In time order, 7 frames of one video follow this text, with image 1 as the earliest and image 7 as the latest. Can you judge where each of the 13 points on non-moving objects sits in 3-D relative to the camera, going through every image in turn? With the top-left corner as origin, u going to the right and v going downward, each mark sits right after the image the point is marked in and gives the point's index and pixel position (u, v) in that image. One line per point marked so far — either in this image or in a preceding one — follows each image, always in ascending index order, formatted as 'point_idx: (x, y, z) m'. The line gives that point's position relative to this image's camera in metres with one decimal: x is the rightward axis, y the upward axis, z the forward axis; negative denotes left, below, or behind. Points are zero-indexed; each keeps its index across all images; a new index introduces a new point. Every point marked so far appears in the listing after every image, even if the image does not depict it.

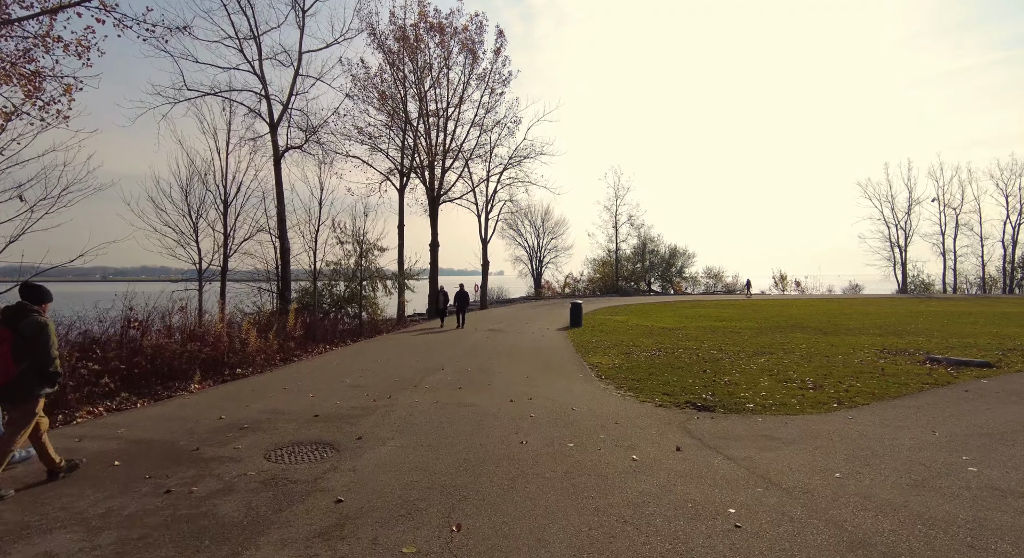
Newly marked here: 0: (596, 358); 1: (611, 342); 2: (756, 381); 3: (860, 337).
0: (+2.2, -2.0, +12.8) m
1: (+3.2, -2.1, +16.3) m
2: (+4.8, -2.0, +9.9) m
3: (+11.9, -2.0, +17.4) m
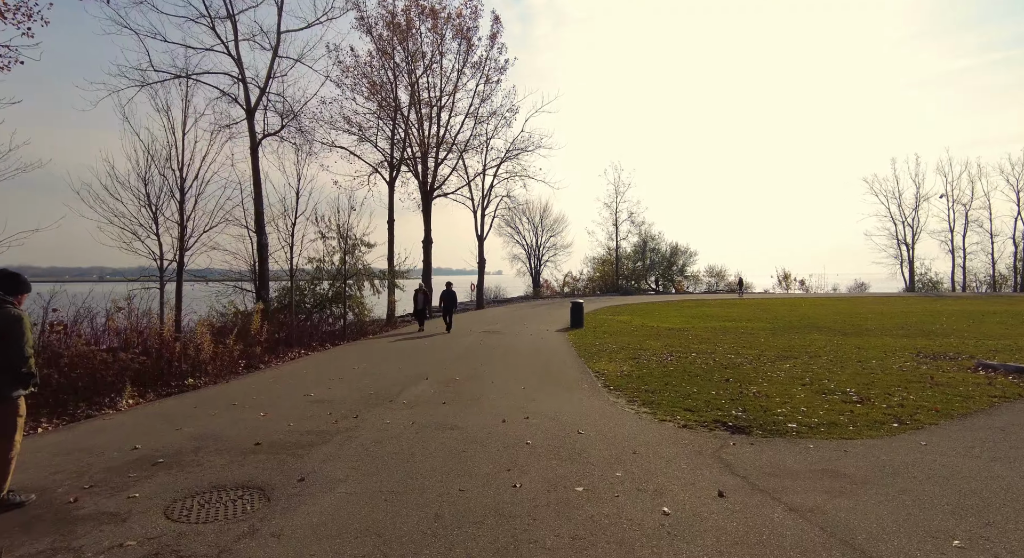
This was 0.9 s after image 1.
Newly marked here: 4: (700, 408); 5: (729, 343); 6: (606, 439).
0: (+2.1, -2.0, +11.5) m
1: (+3.1, -2.0, +14.9) m
2: (+4.7, -1.9, +8.5) m
3: (+11.8, -1.9, +16.0) m
4: (+2.8, -1.9, +7.5) m
5: (+6.7, -2.0, +15.7) m
6: (+1.1, -1.8, +5.8) m
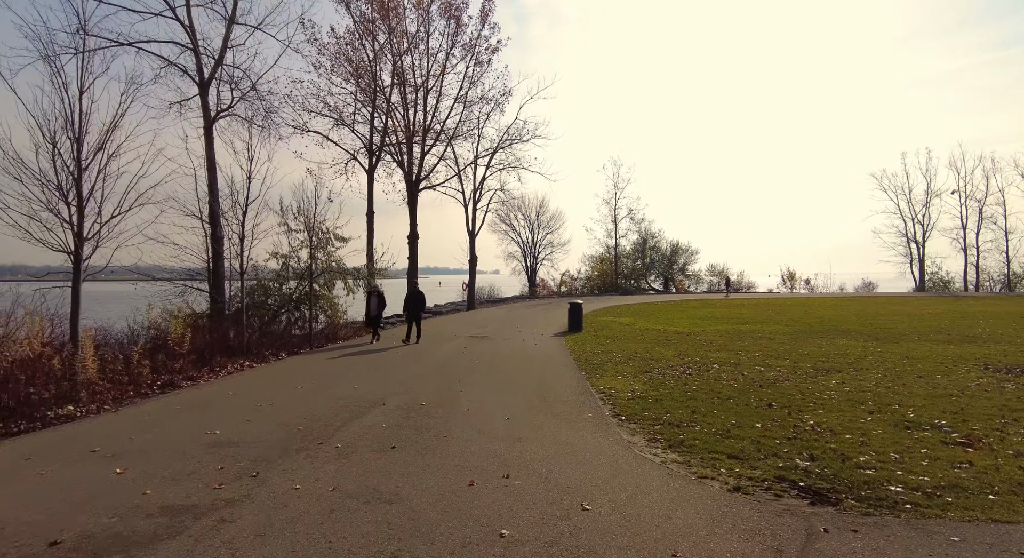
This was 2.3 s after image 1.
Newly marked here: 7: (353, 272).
0: (+1.8, -1.9, +9.3) m
1: (+2.8, -1.9, +12.8) m
2: (+4.4, -1.8, +6.4) m
3: (+11.5, -1.8, +14.0) m
4: (+2.5, -1.9, +5.4) m
5: (+6.4, -1.9, +13.6) m
6: (+0.8, -1.8, +3.7) m
7: (-6.2, +0.2, +19.4) m
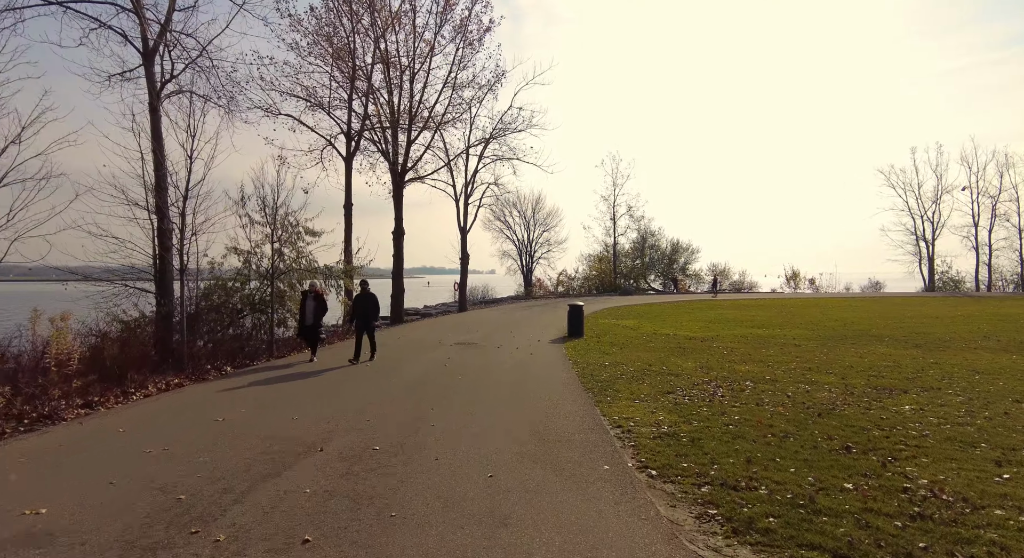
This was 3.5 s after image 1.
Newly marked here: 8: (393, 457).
0: (+1.6, -1.9, +7.3) m
1: (+2.6, -1.9, +10.8) m
2: (+4.3, -1.8, +4.4) m
3: (+11.3, -1.8, +12.0) m
4: (+2.4, -1.8, +3.4) m
5: (+6.2, -1.9, +11.6) m
6: (+0.7, -1.8, +1.7) m
7: (-6.4, +0.2, +17.3) m
8: (-1.3, -1.9, +5.4) m
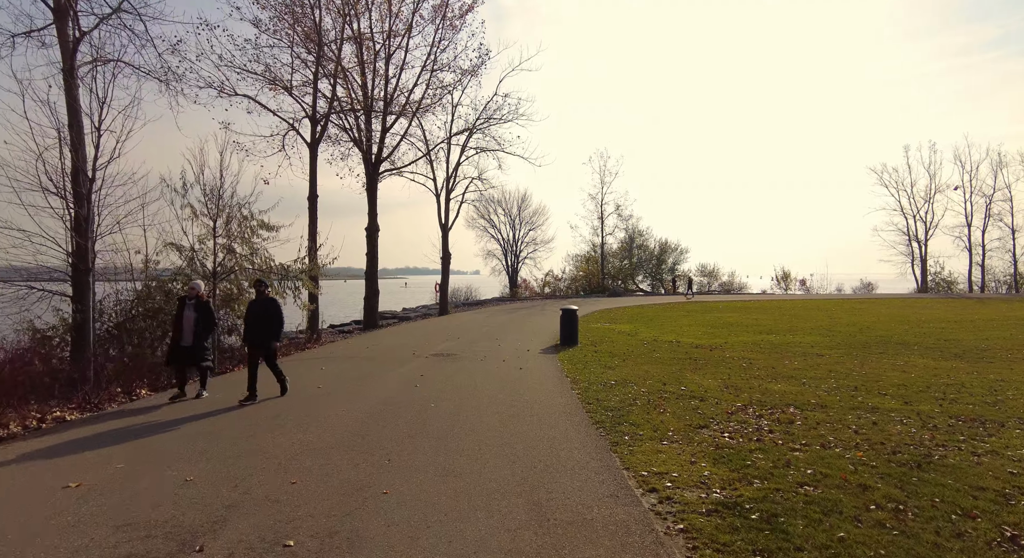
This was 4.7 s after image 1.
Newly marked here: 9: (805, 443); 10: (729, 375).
0: (+1.5, -1.9, +5.4) m
1: (+2.4, -1.9, +8.9) m
2: (+4.2, -1.8, +2.6) m
3: (+11.0, -1.8, +10.4) m
4: (+2.4, -1.8, +1.5) m
5: (+5.9, -1.9, +9.8) m
6: (+0.8, -1.8, -0.3) m
7: (-6.9, +0.2, +15.1) m
8: (-1.3, -1.9, +3.3) m
9: (+3.4, -1.9, +6.0) m
10: (+4.4, -1.9, +10.4) m
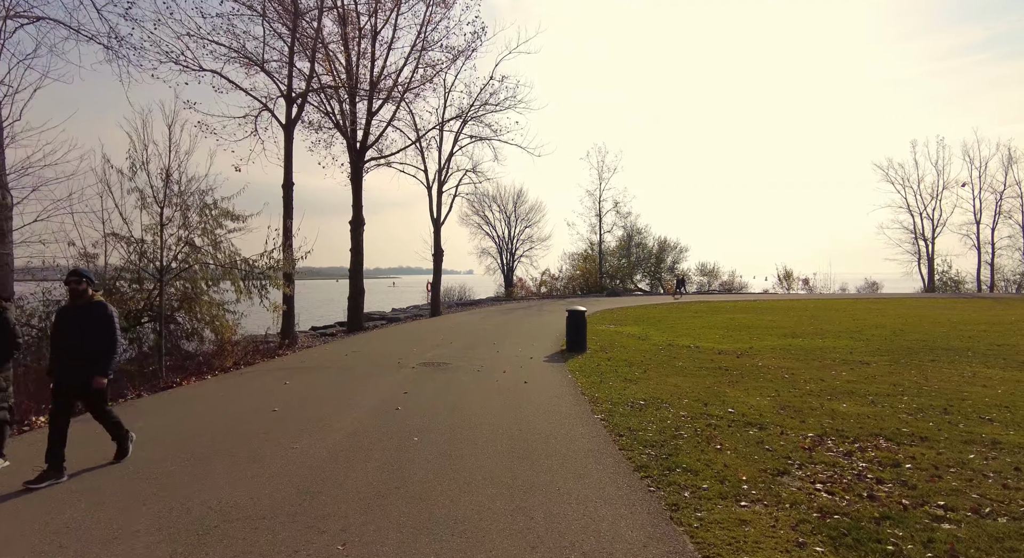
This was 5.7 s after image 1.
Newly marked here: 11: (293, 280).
0: (+1.6, -1.8, +3.6) m
1: (+2.5, -1.8, +7.1) m
2: (+4.4, -1.8, +0.8) m
3: (+11.1, -1.8, +8.7) m
4: (+2.6, -1.8, -0.3) m
5: (+6.0, -1.9, +8.0) m
6: (+1.0, -1.7, -2.1) m
7: (-6.9, +0.2, +13.2) m
8: (-1.2, -1.8, +1.5) m
9: (+3.6, -1.8, +4.2) m
10: (+4.5, -1.9, +8.6) m
11: (-6.7, 0.0, +15.5) m
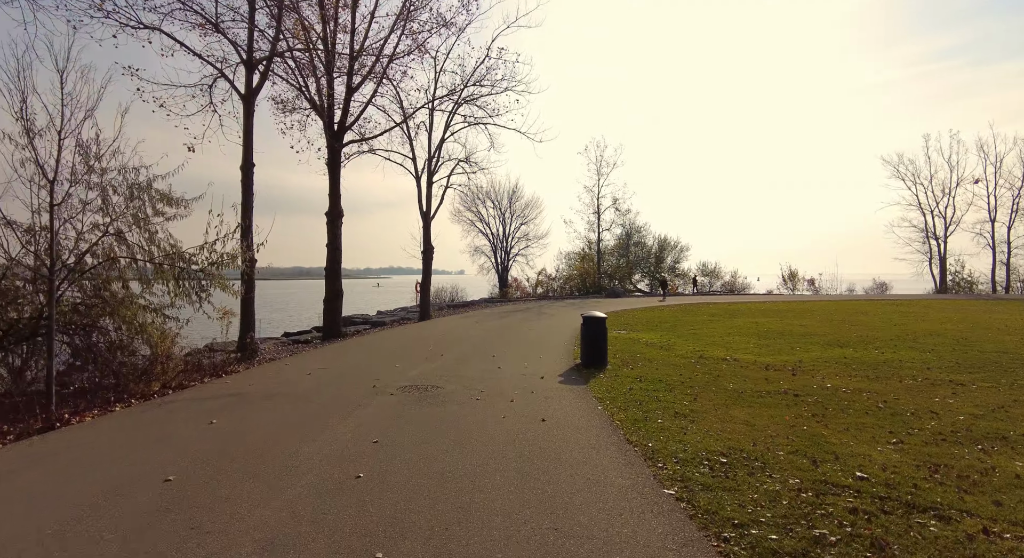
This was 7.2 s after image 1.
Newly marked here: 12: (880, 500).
0: (+1.9, -1.8, +1.1) m
1: (+2.7, -1.8, +4.6) m
2: (+4.7, -1.7, -1.6) m
3: (+11.3, -1.8, +6.4) m
4: (+2.9, -1.8, -2.8) m
5: (+6.2, -1.9, +5.6) m
6: (+1.3, -1.7, -4.6) m
7: (-6.7, +0.2, +10.6) m
8: (-0.9, -1.8, -1.0) m
9: (+3.8, -1.8, +1.7) m
10: (+4.7, -1.9, +6.2) m
11: (-6.6, 0.0, +12.8) m
12: (+3.1, -1.8, +4.2) m
